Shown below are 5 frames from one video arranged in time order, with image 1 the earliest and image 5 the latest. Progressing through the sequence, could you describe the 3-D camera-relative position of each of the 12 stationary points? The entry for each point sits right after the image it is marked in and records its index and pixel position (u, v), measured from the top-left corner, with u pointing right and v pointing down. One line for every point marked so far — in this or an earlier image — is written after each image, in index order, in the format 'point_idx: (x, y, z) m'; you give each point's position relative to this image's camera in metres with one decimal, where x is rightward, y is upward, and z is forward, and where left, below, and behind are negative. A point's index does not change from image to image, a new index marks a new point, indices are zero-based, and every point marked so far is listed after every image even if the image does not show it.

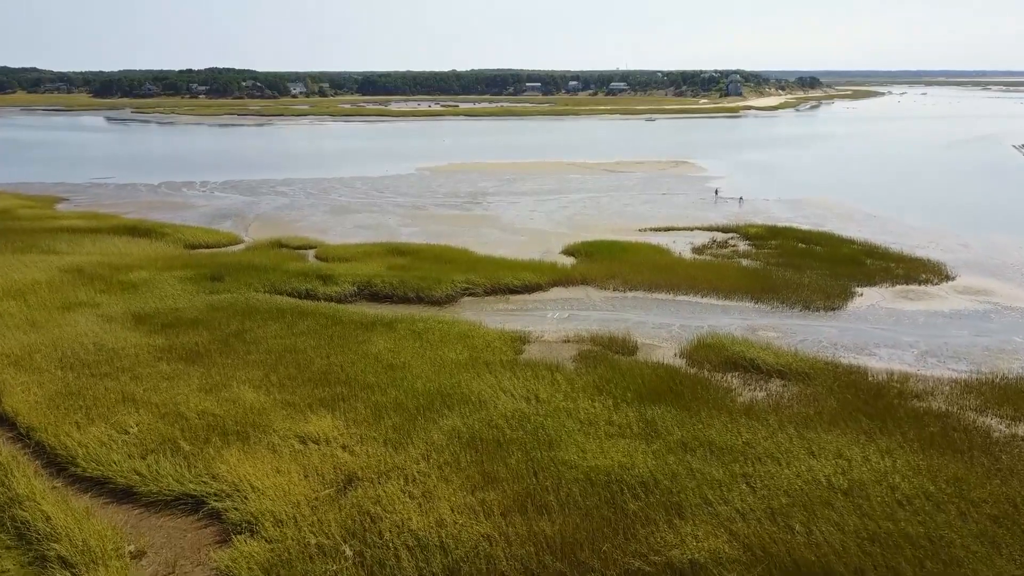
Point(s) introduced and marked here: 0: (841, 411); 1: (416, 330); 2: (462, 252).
0: (+5.0, -1.9, +10.3) m
1: (-1.9, -0.8, +13.4) m
2: (-1.4, +1.0, +19.5) m
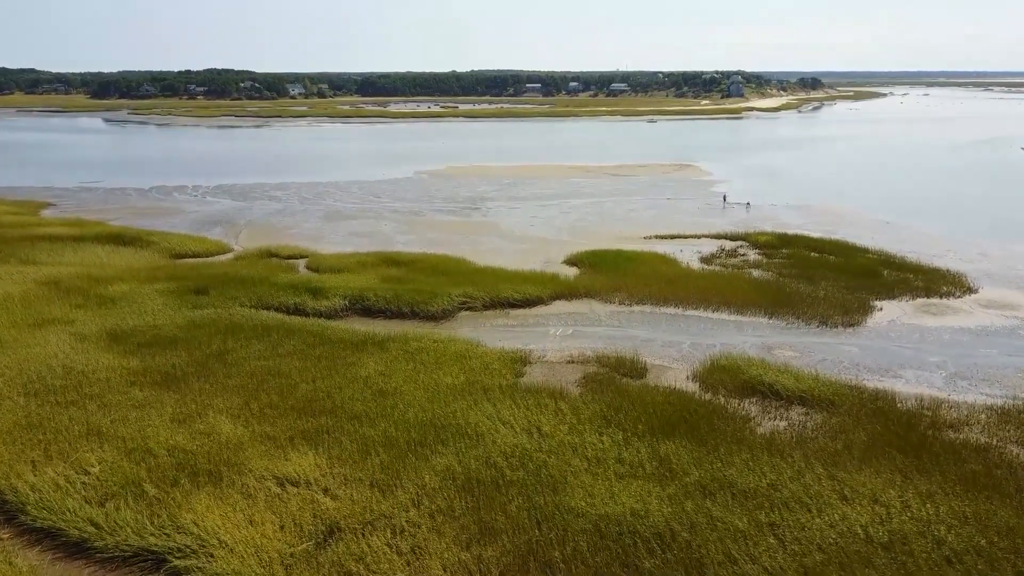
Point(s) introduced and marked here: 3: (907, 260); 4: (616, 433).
0: (+5.0, -2.2, +9.4) m
1: (-1.9, -1.2, +12.6) m
2: (-1.4, +0.7, +18.6) m
3: (+11.4, +0.8, +19.6) m
4: (+1.5, -2.0, +9.5) m
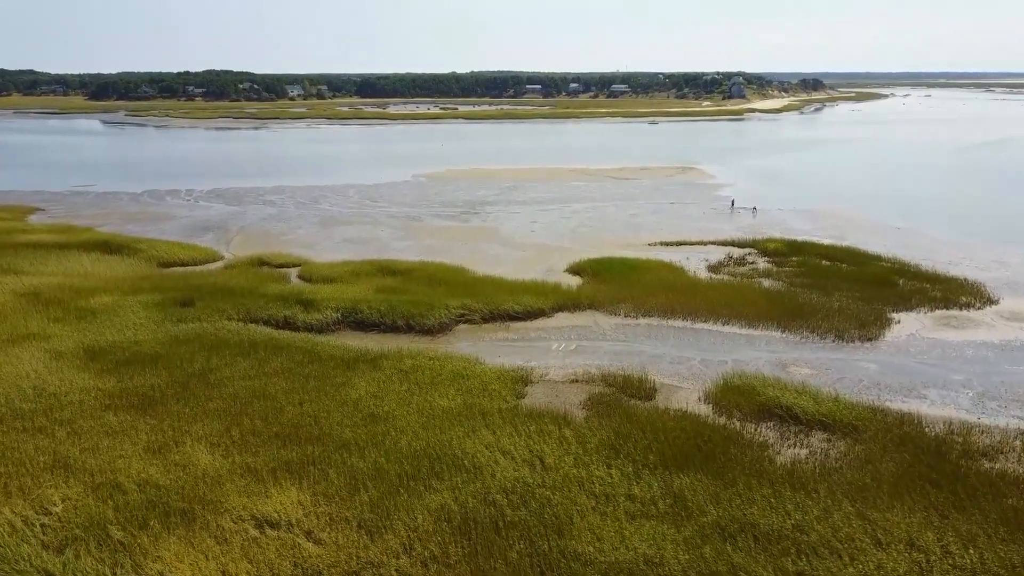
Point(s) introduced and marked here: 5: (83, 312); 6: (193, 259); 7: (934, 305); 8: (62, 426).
0: (+5.0, -2.4, +8.7) m
1: (-1.9, -1.4, +11.9) m
2: (-1.4, +0.4, +17.9) m
3: (+11.4, +0.6, +18.9) m
4: (+1.5, -2.3, +8.7) m
5: (-9.2, -0.5, +14.5) m
6: (-9.4, +0.8, +19.9) m
7: (+10.0, -0.4, +16.0) m
8: (-6.5, -2.0, +9.8) m
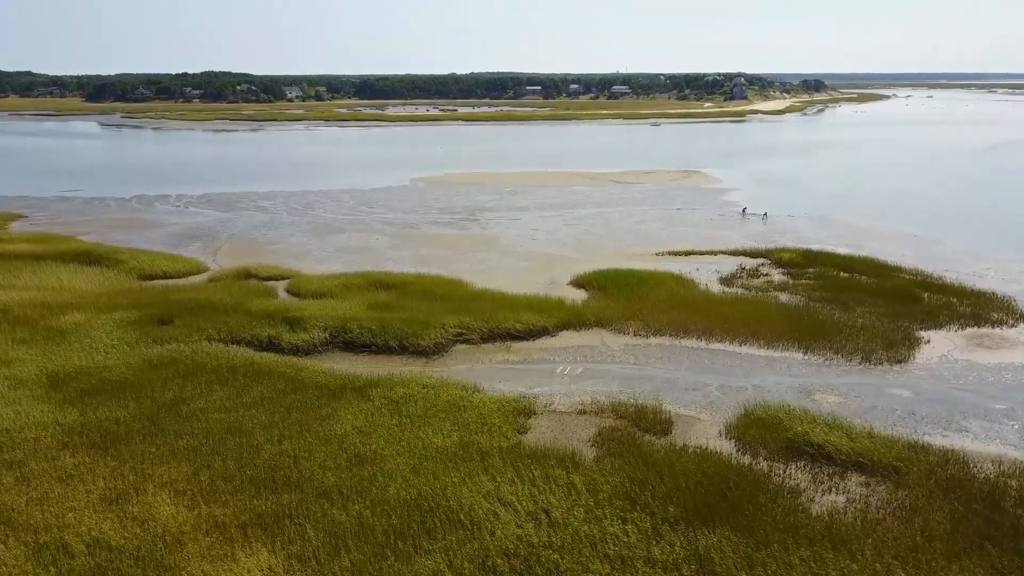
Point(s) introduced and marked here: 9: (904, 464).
0: (+5.0, -2.8, +7.7) m
1: (-1.9, -1.8, +10.8) m
2: (-1.4, +0.1, +16.9) m
3: (+11.4, +0.2, +17.8) m
4: (+1.5, -2.6, +7.7) m
5: (-9.2, -0.9, +13.5) m
6: (-9.4, +0.5, +18.9) m
7: (+10.0, -0.7, +15.0) m
8: (-6.5, -2.3, +8.8) m
9: (+5.3, -2.4, +9.2) m
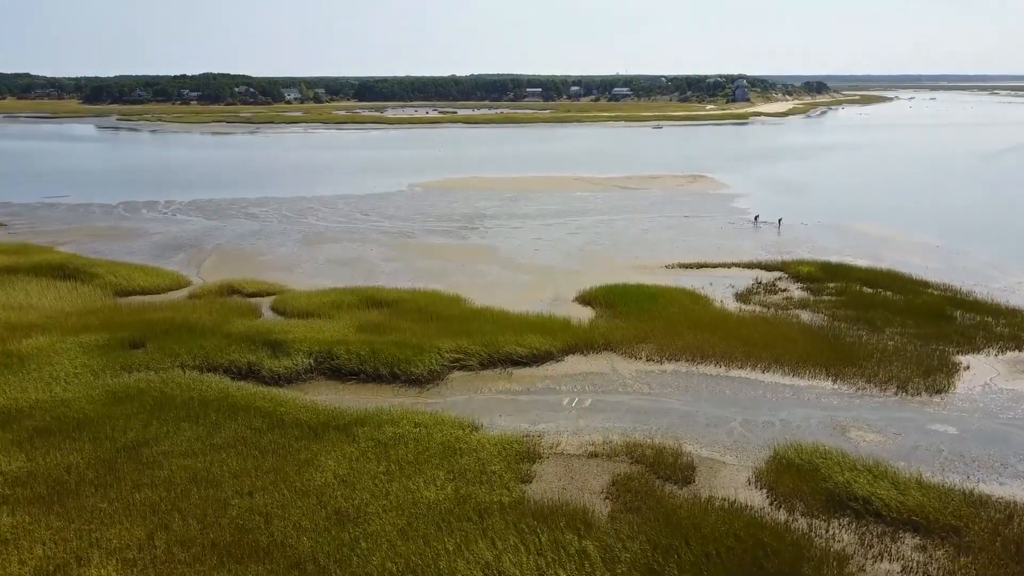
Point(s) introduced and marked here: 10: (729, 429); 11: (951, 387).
0: (+5.1, -3.2, +6.5) m
1: (-1.8, -2.2, +9.7) m
2: (-1.4, -0.3, +15.7) m
3: (+11.4, -0.2, +16.7) m
4: (+1.5, -3.0, +6.5) m
5: (-9.2, -1.3, +12.4) m
6: (-9.3, +0.1, +17.7) m
7: (+10.0, -1.1, +13.8) m
8: (-6.5, -2.7, +7.6) m
9: (+5.3, -2.8, +8.0) m
10: (+3.4, -2.2, +10.7) m
11: (+7.9, -1.8, +12.1) m
